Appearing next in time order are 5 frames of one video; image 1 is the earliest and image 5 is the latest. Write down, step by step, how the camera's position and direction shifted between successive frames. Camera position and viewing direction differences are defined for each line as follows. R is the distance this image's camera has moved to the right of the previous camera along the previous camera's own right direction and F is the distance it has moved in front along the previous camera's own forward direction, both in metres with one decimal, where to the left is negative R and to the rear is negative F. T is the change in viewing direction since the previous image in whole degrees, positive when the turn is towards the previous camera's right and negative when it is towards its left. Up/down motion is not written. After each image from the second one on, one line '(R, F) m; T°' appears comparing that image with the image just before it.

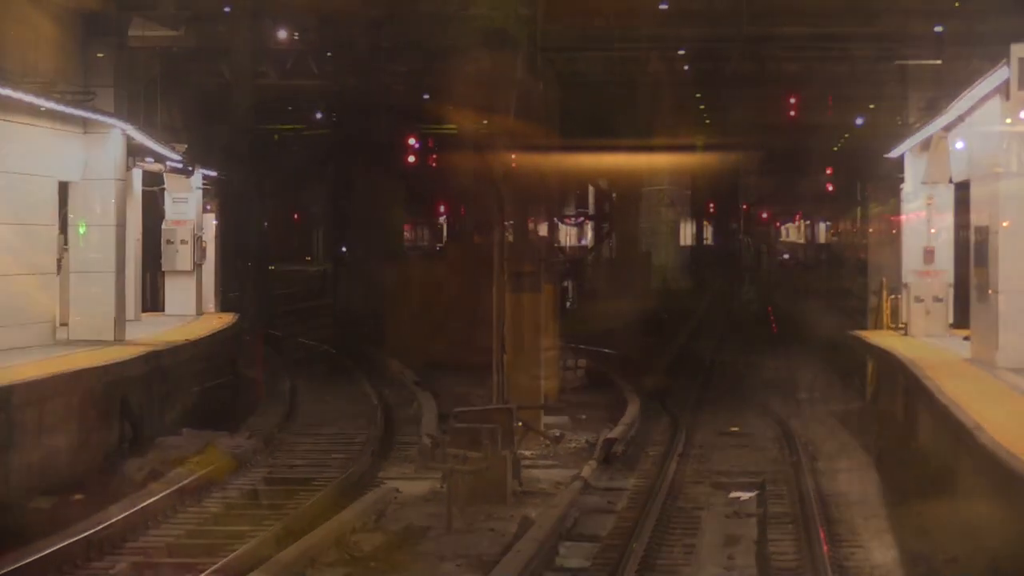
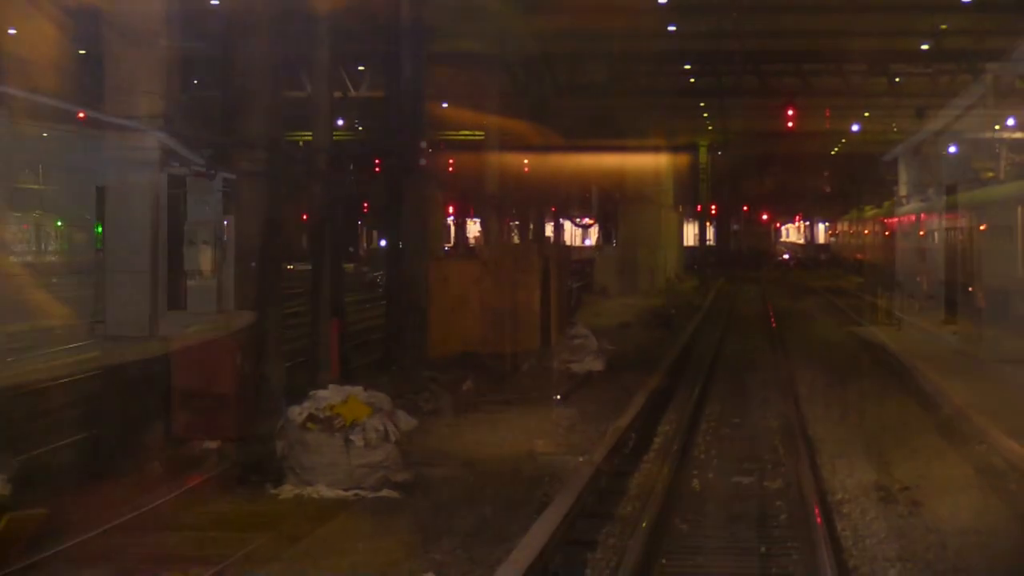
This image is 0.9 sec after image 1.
(-0.3, -2.2) m; 0°
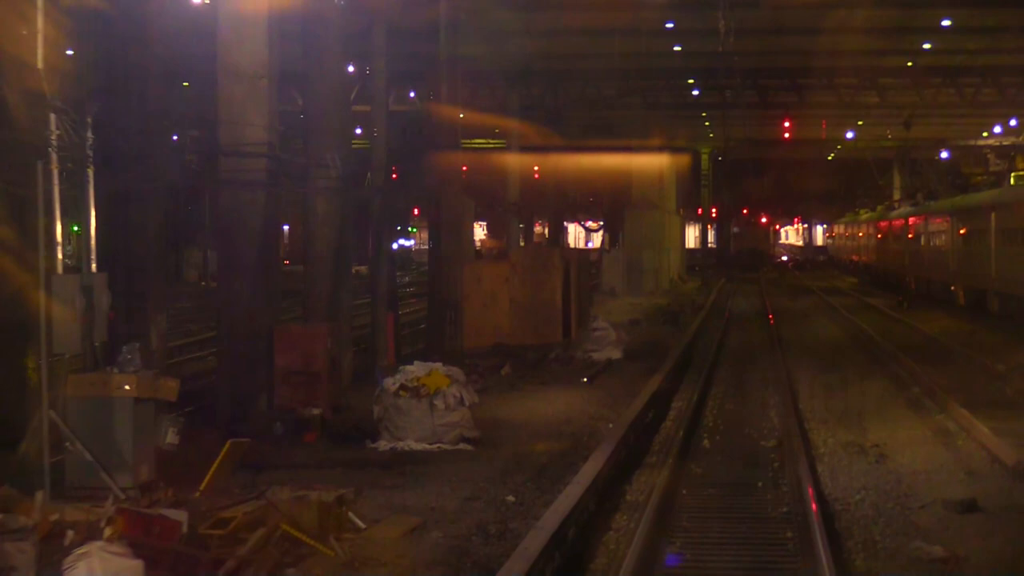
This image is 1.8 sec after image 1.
(-0.3, -2.3) m; 0°
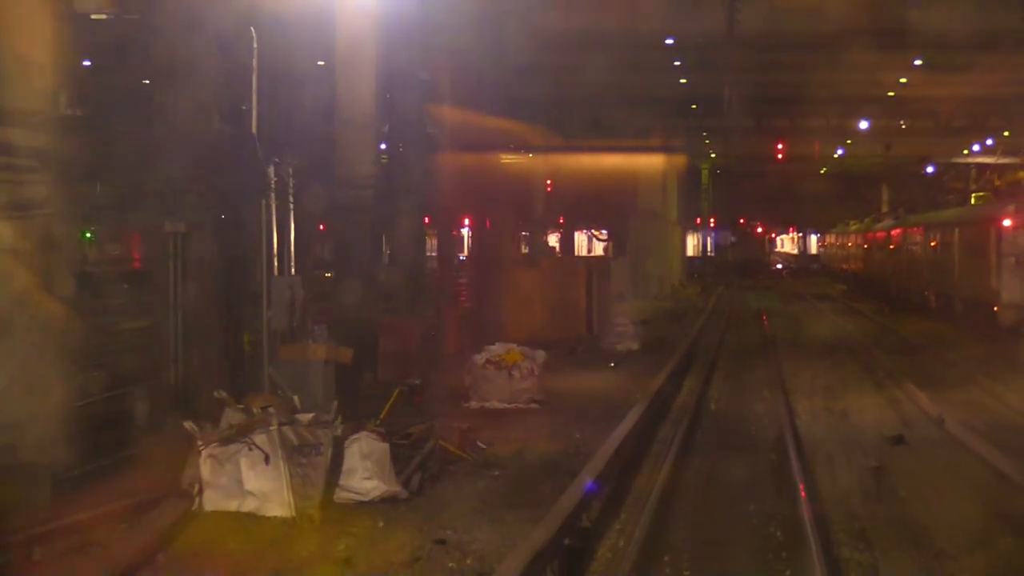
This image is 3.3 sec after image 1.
(-0.6, -3.7) m; 0°
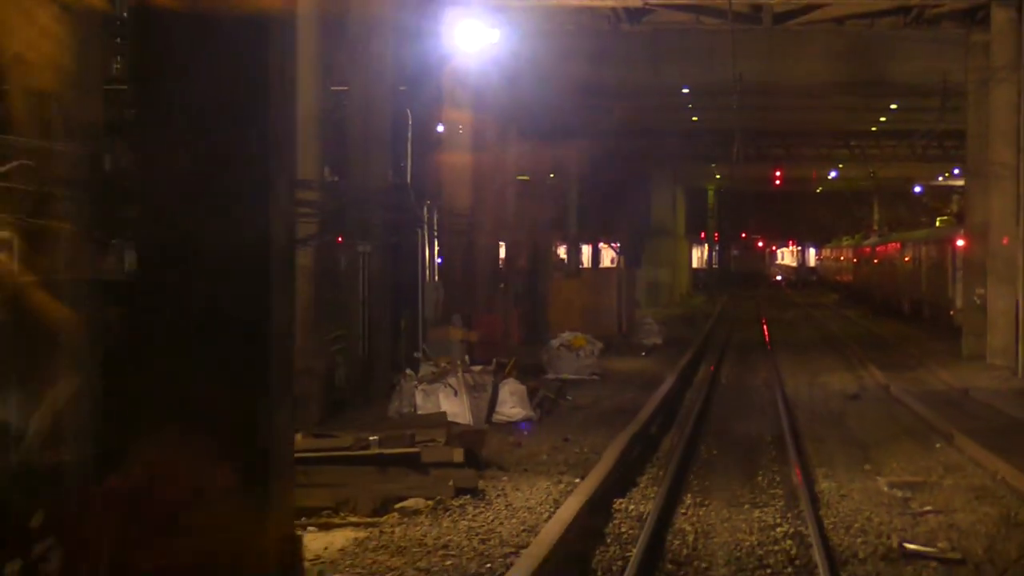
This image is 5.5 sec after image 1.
(-0.8, -5.4) m; 0°
